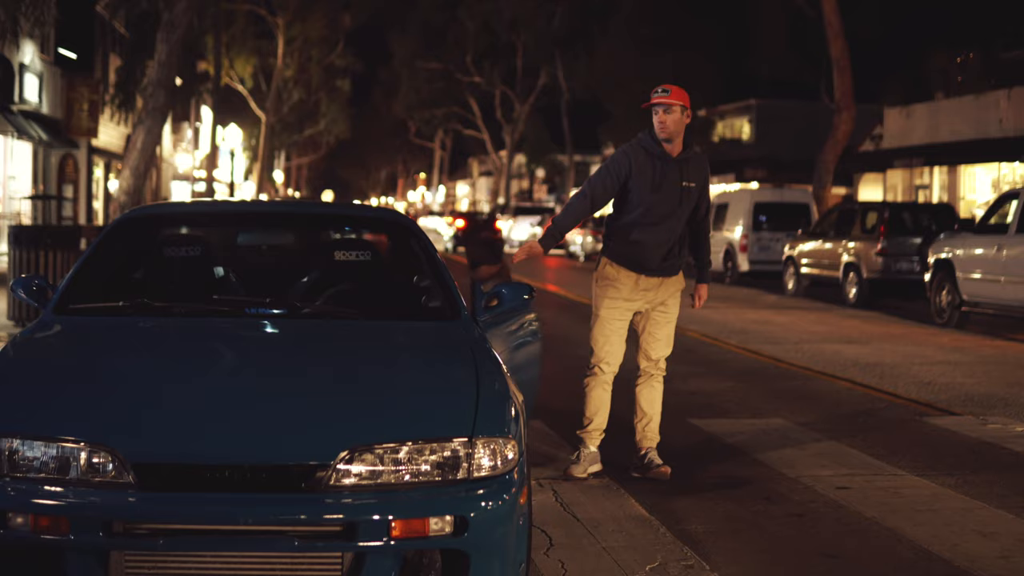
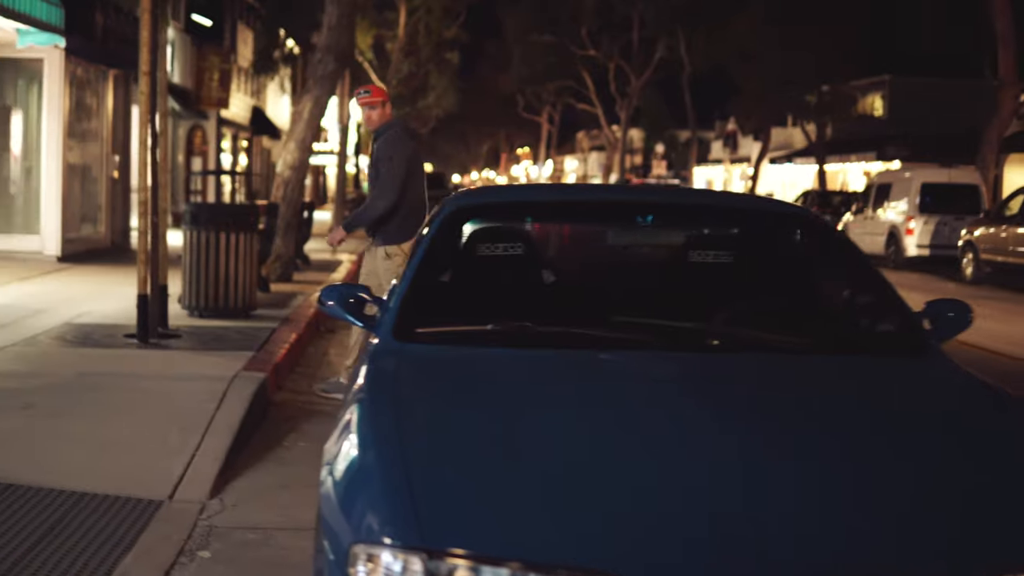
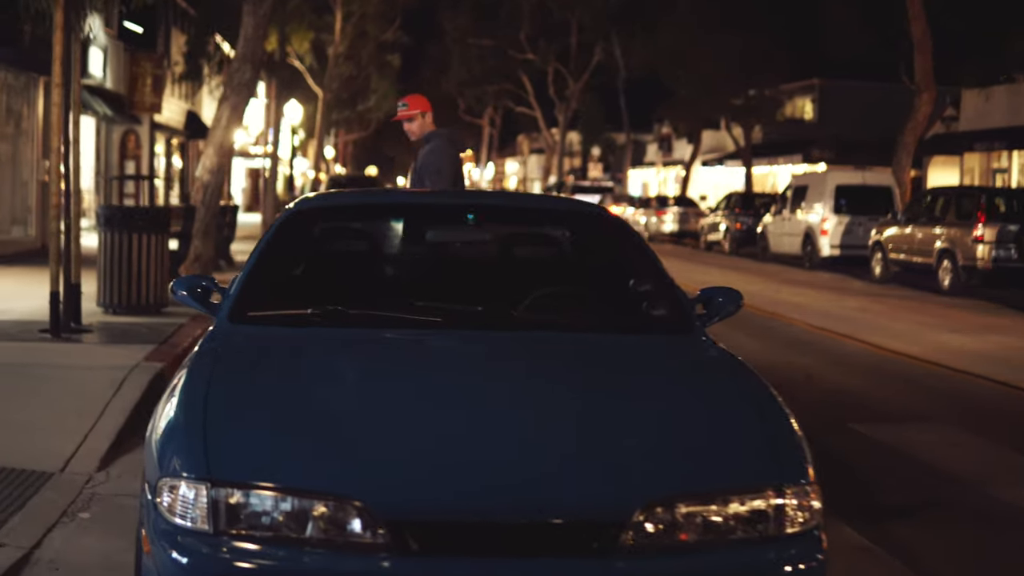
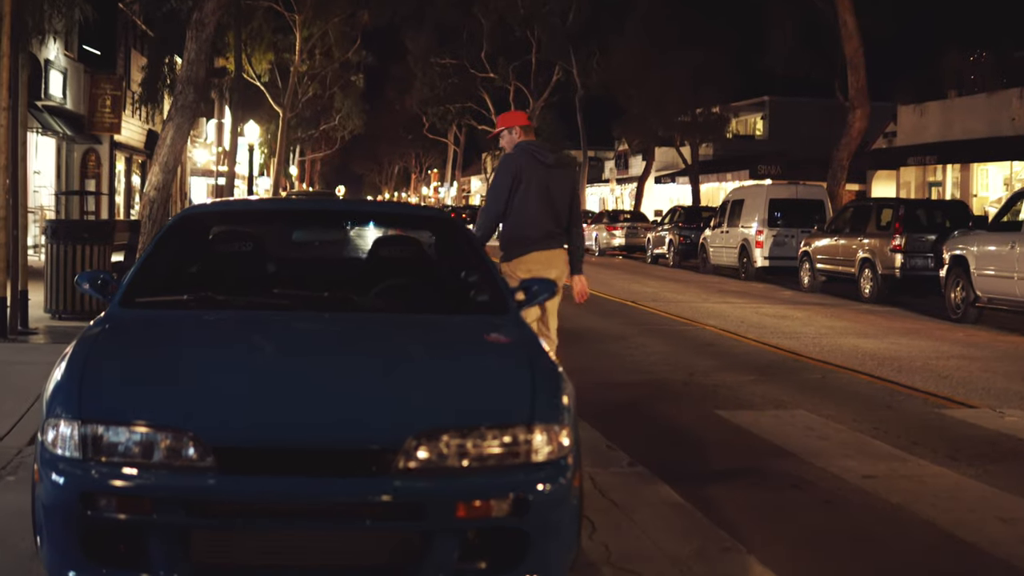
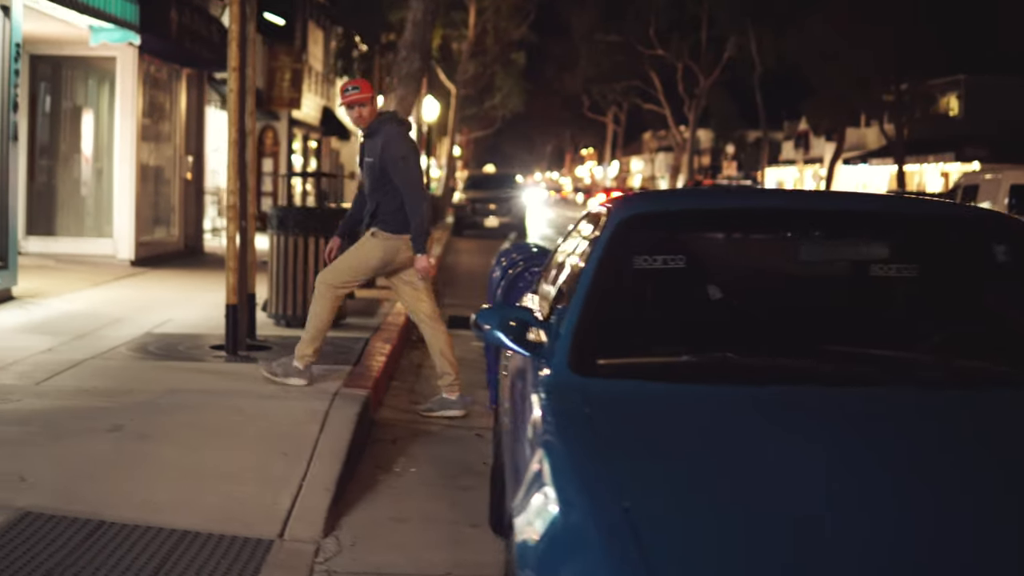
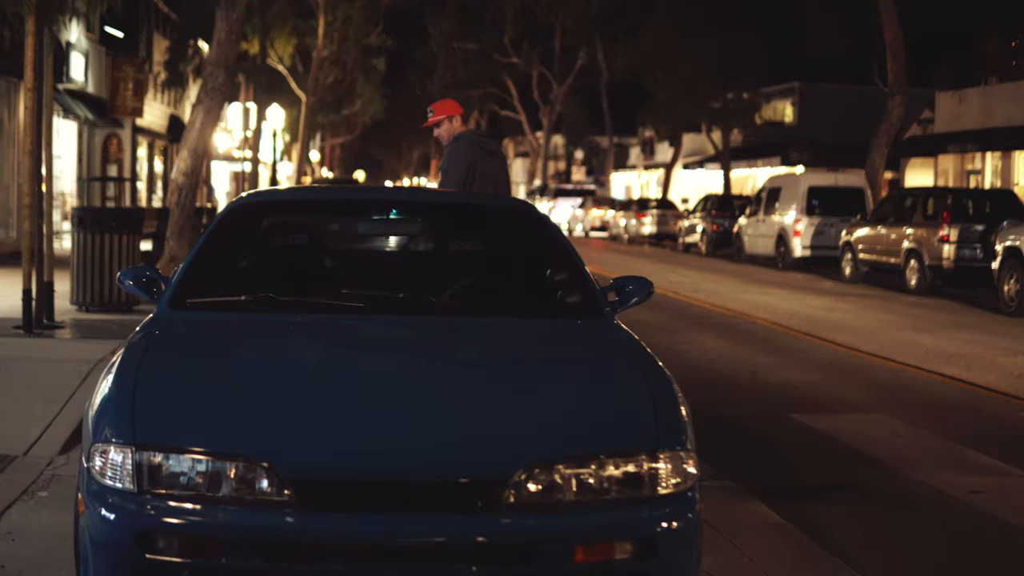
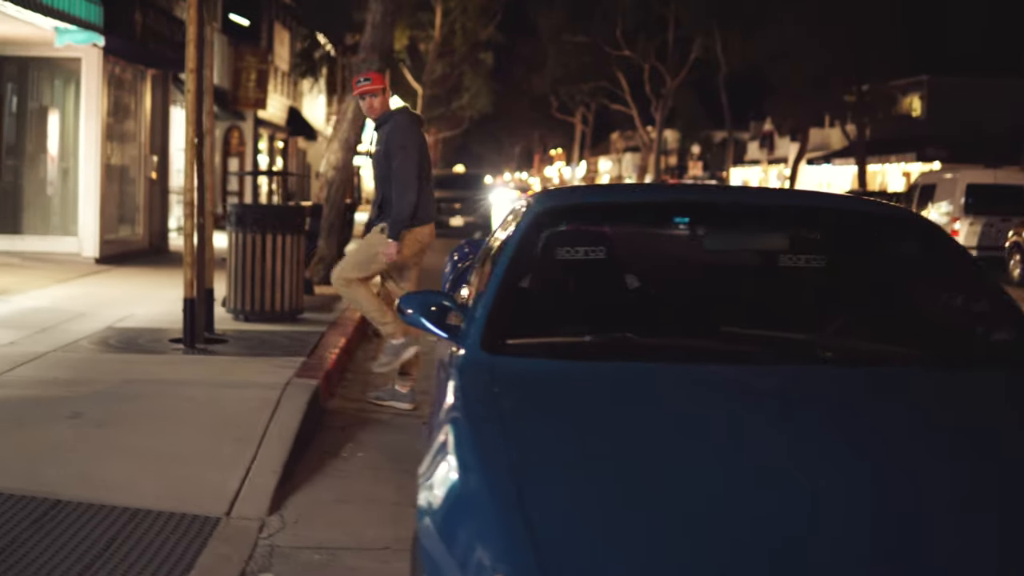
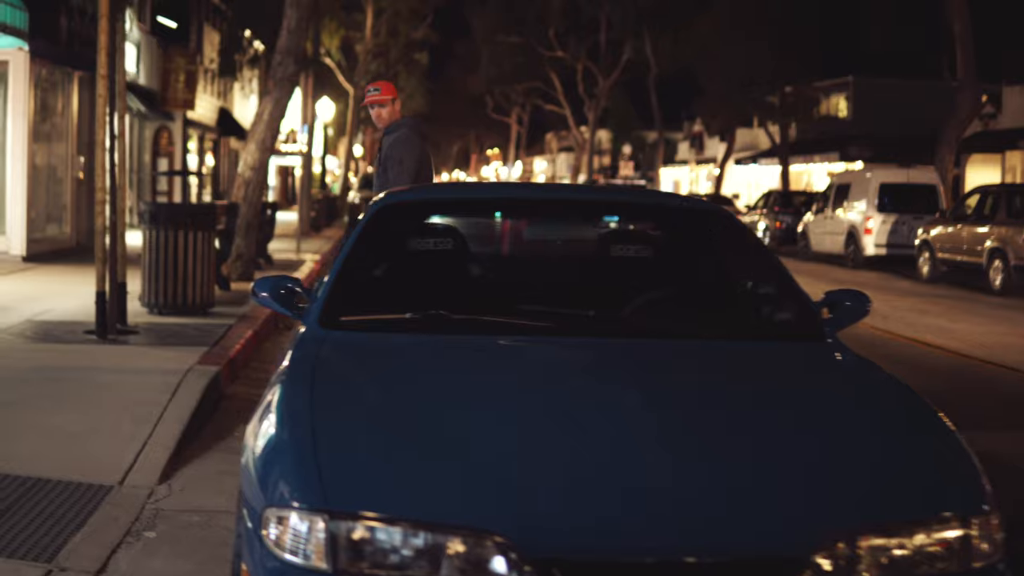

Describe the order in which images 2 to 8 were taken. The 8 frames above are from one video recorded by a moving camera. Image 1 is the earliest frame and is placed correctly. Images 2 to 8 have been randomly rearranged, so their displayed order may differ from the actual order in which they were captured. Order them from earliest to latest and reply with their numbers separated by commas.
4, 6, 3, 8, 2, 7, 5
